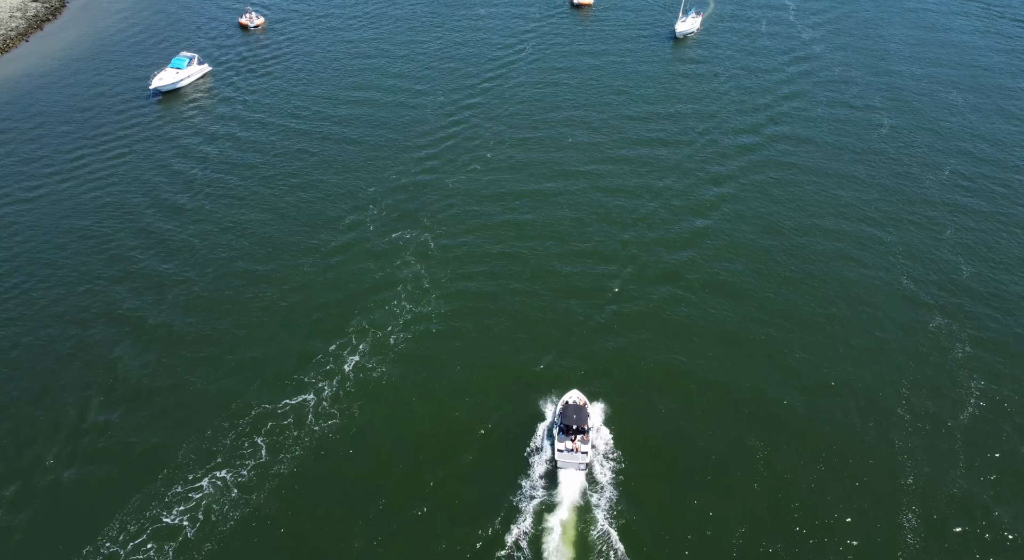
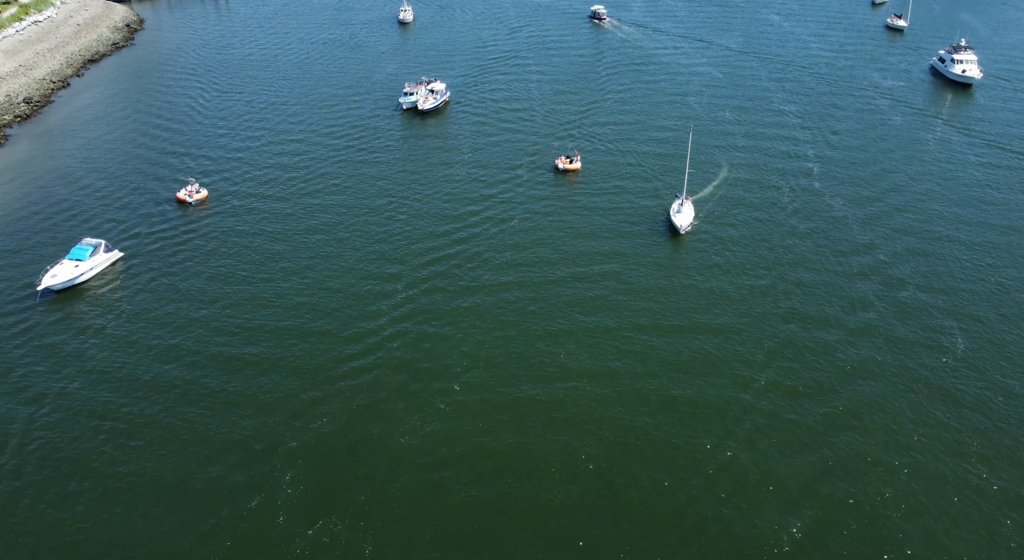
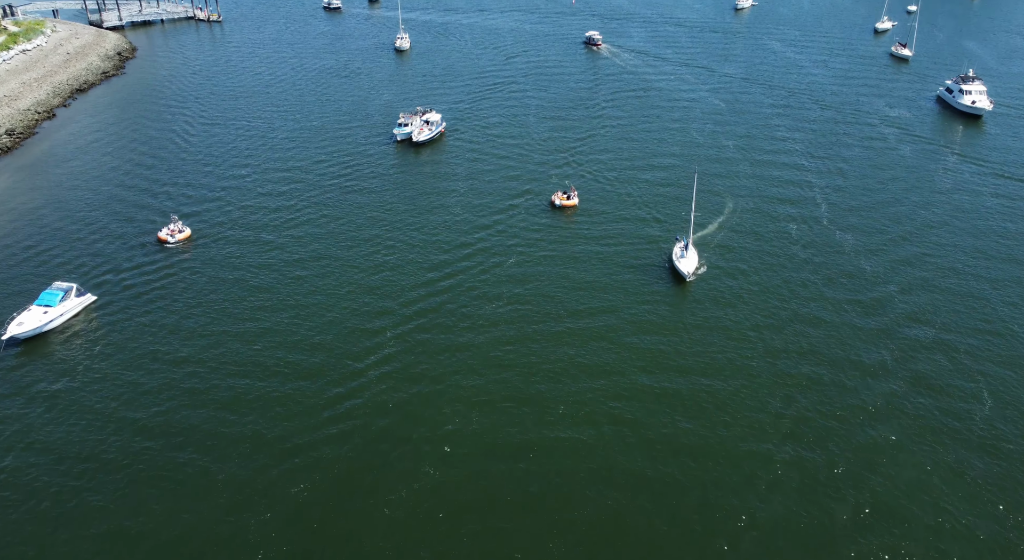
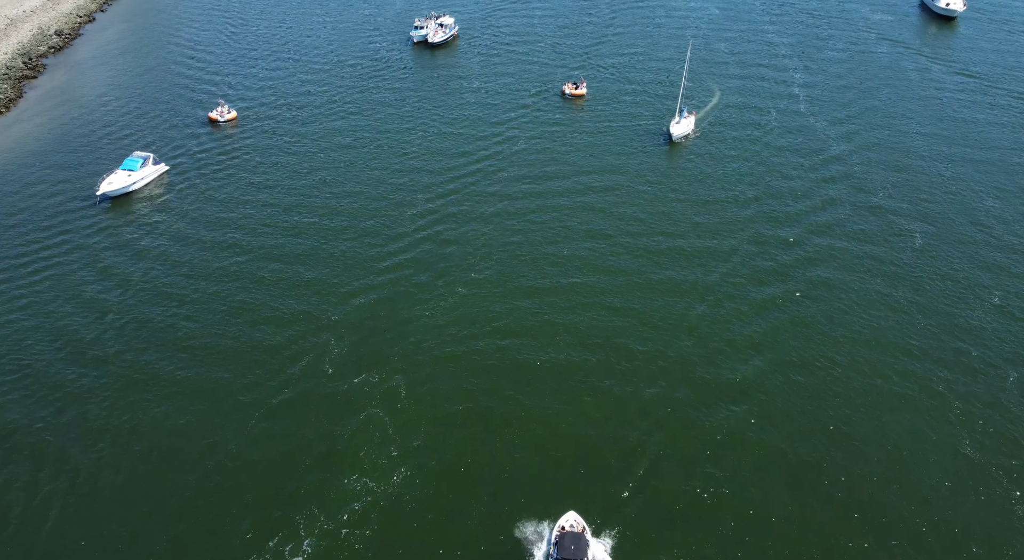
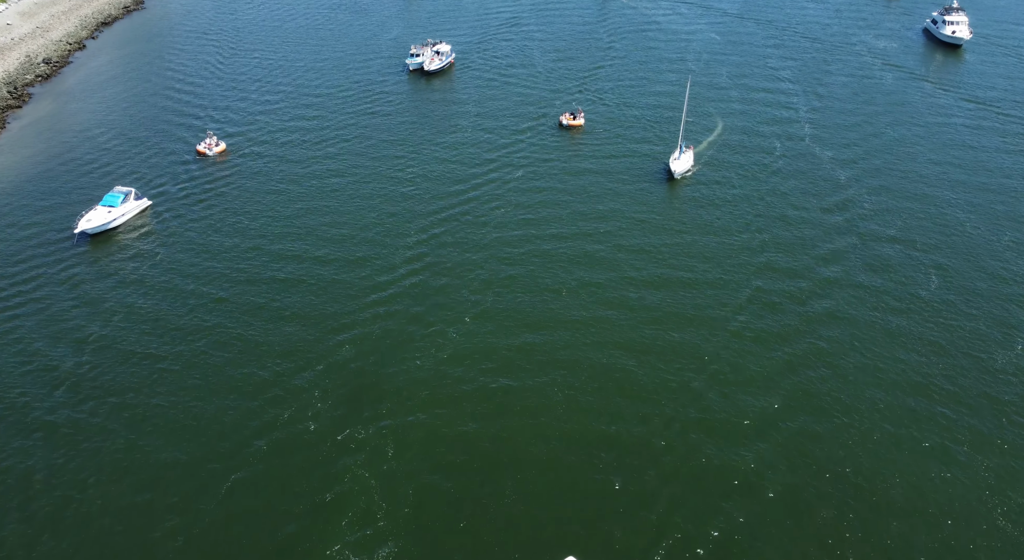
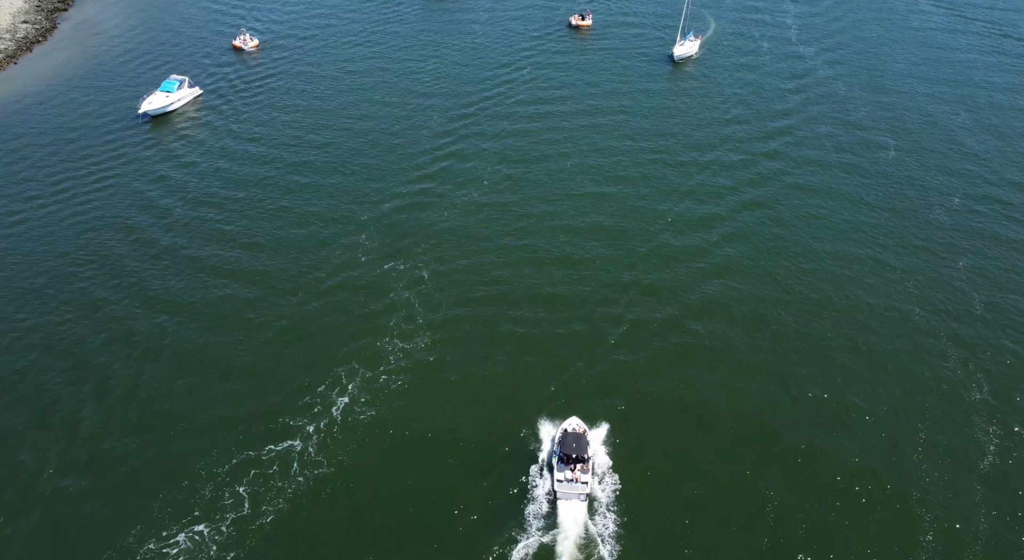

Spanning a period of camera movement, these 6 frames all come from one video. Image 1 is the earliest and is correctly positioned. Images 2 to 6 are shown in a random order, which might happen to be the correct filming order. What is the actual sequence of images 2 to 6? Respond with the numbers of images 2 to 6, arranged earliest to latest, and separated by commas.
6, 4, 5, 2, 3
